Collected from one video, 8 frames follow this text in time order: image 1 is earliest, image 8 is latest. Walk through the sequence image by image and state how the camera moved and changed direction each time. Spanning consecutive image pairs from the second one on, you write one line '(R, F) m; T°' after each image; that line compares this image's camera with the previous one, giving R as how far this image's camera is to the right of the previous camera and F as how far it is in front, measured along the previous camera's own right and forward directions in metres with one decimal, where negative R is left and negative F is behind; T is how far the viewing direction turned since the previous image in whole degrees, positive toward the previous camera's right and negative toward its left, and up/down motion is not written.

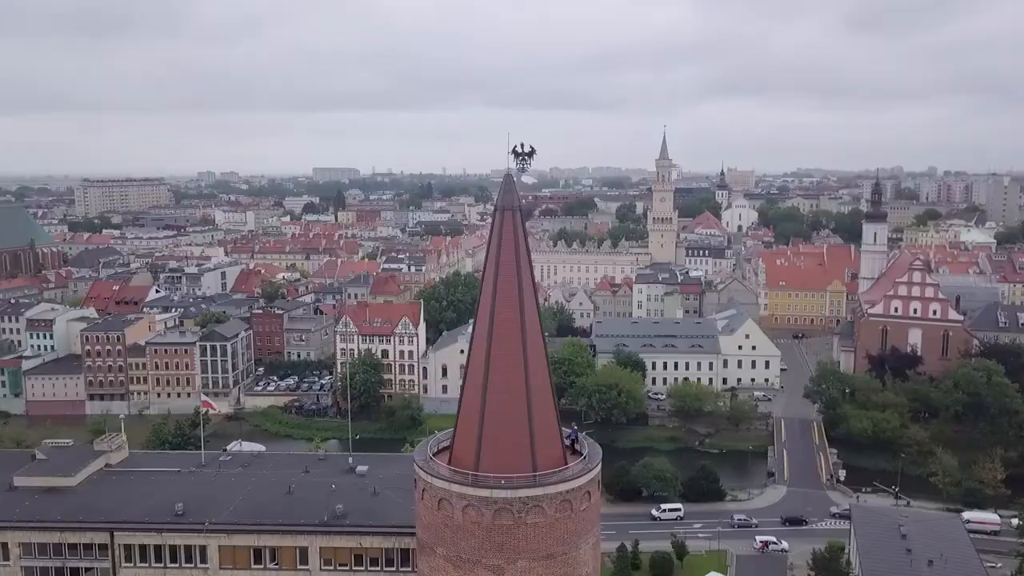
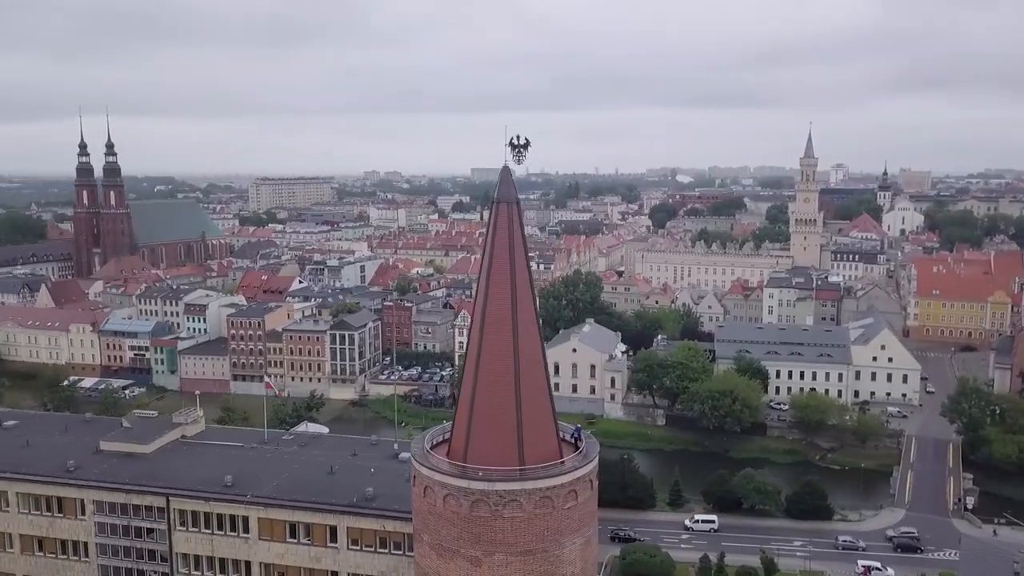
(+2.4, +0.2) m; -11°
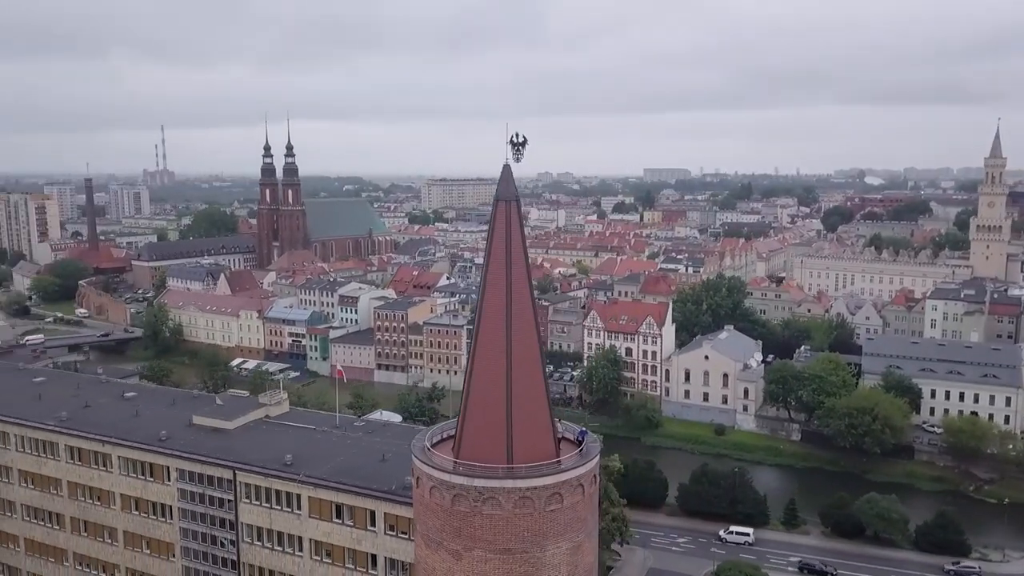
(+2.6, +0.3) m; -12°
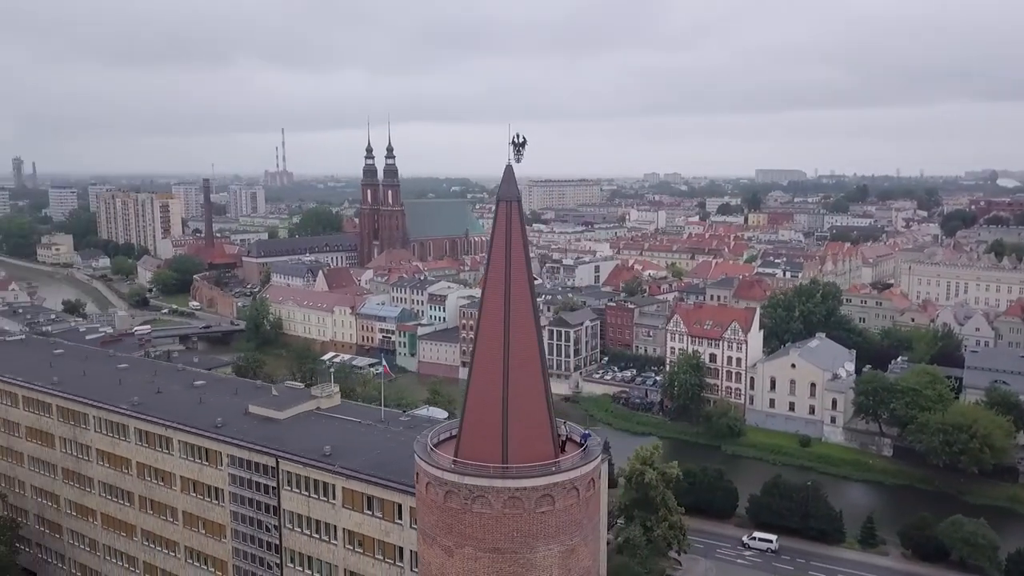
(+1.6, +0.1) m; -8°
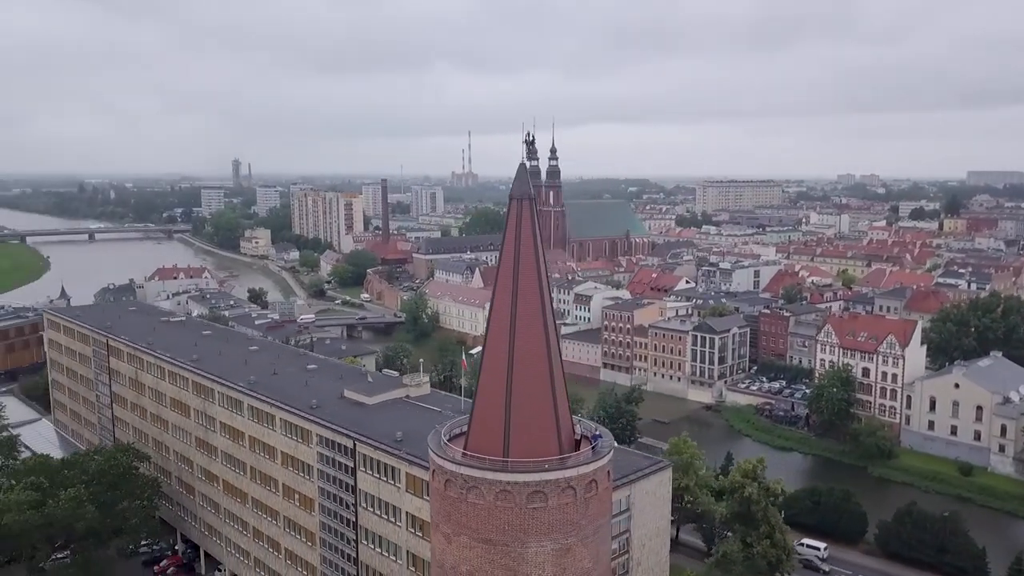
(+2.6, +0.1) m; -13°
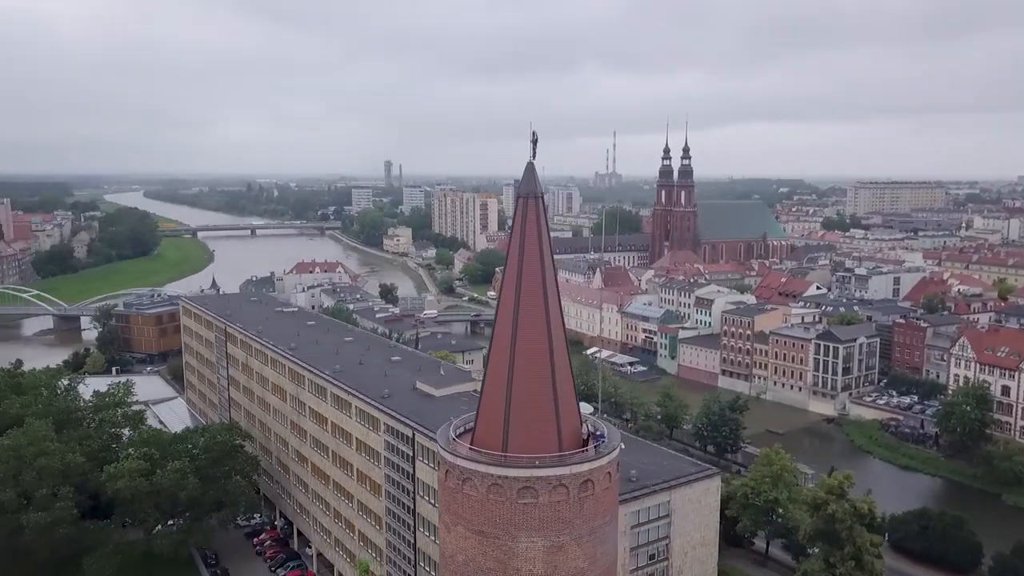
(+2.1, 0.0) m; -10°
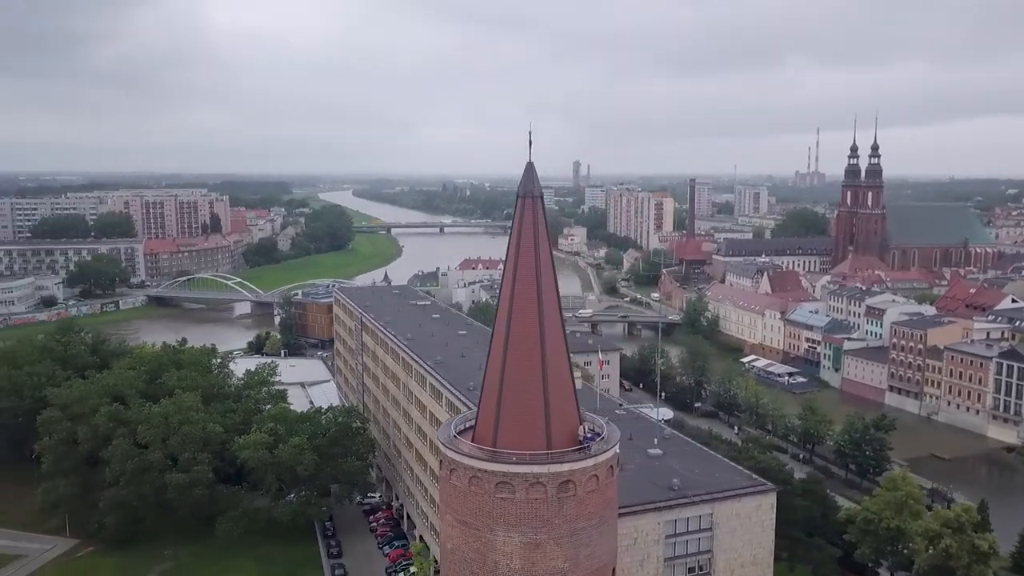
(+3.0, +0.2) m; -13°
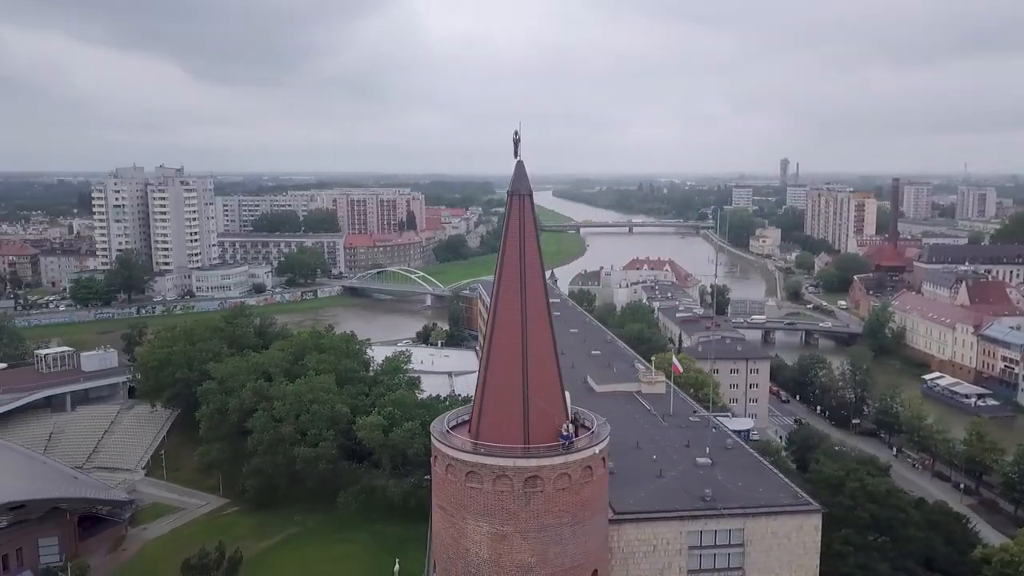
(+3.3, +0.2) m; -14°
